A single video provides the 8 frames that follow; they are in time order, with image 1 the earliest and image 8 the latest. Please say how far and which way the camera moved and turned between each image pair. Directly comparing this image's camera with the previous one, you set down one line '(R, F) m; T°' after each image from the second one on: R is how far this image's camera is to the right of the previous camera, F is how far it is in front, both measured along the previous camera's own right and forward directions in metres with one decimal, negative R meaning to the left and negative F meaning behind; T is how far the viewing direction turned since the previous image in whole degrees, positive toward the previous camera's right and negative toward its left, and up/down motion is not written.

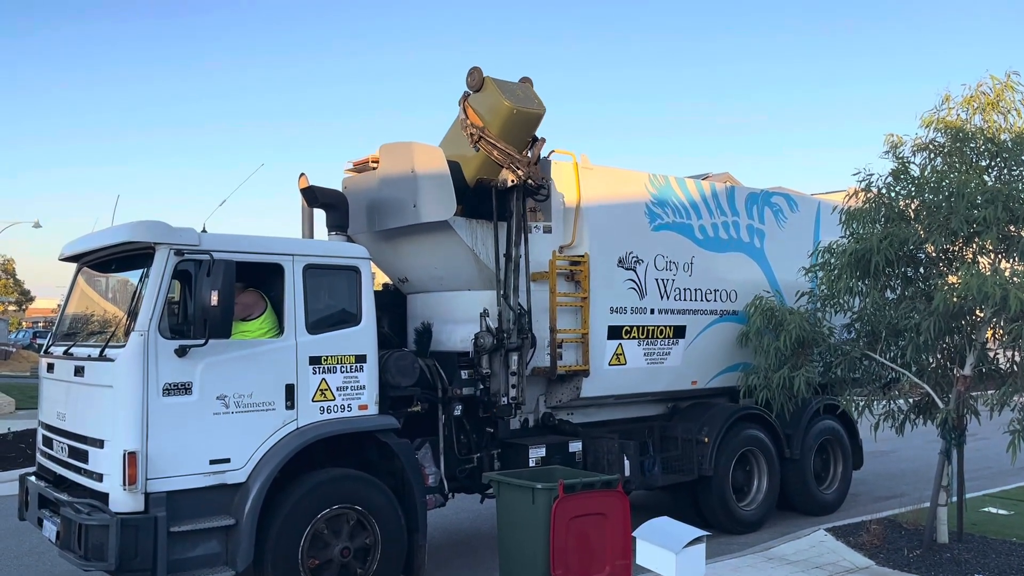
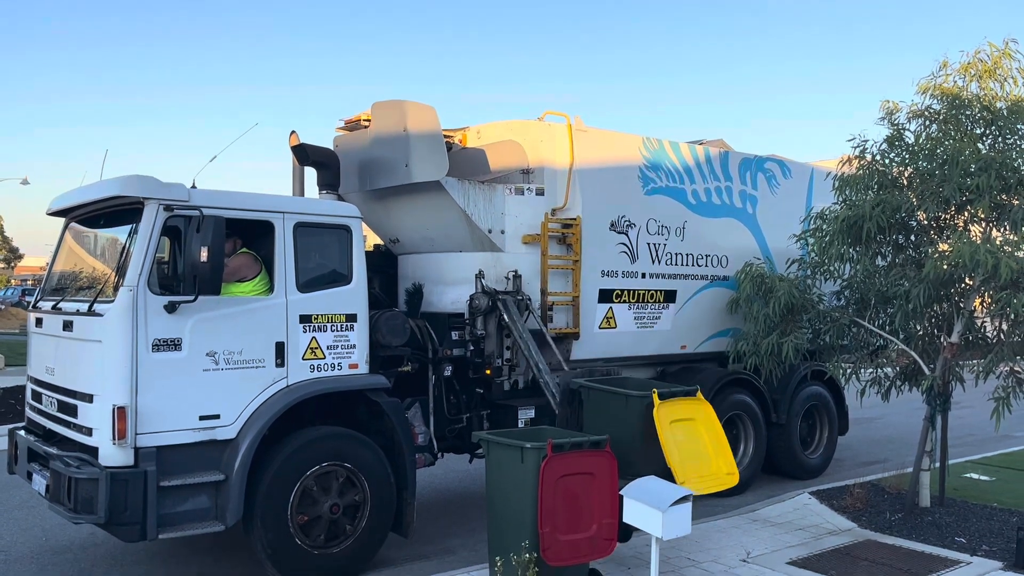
(0.0, 0.0) m; +1°
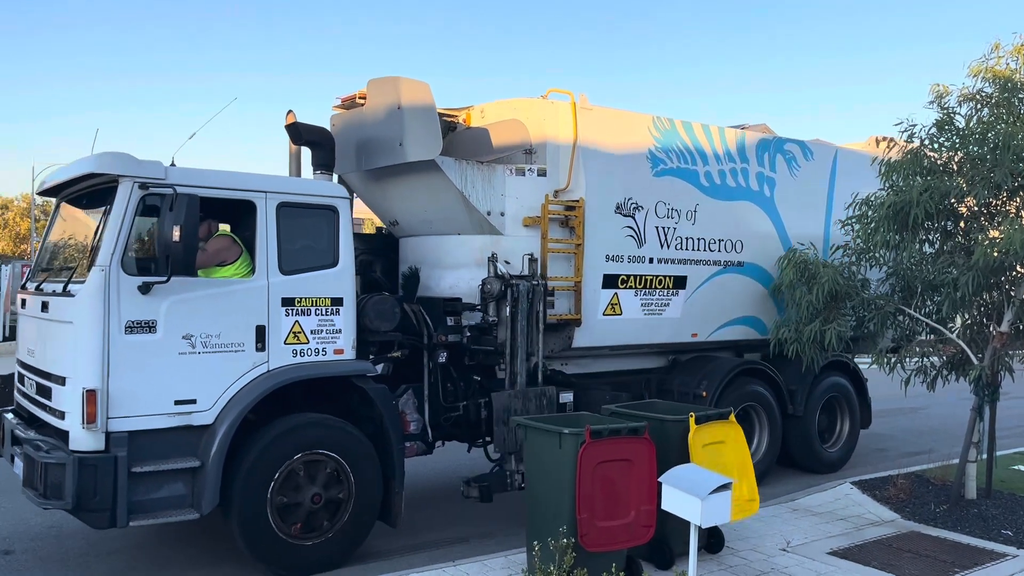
(+0.3, +0.2) m; -3°
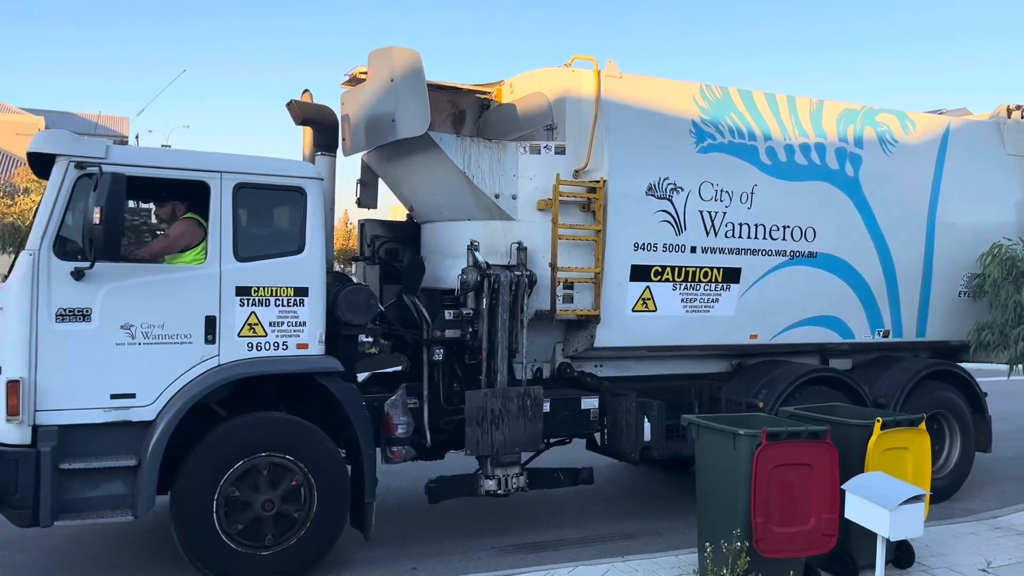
(+1.1, +0.8) m; -11°
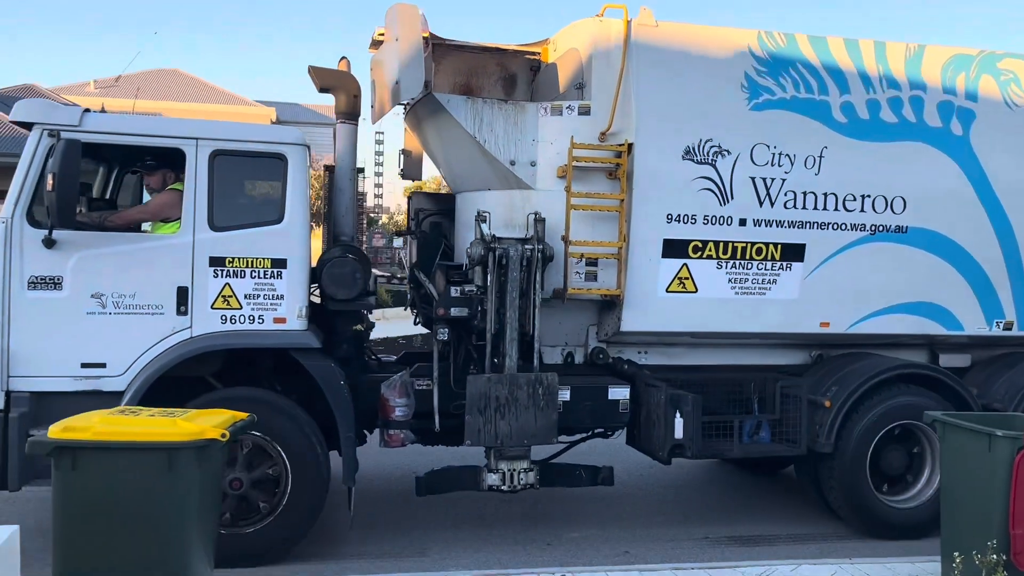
(+1.1, +0.7) m; -13°
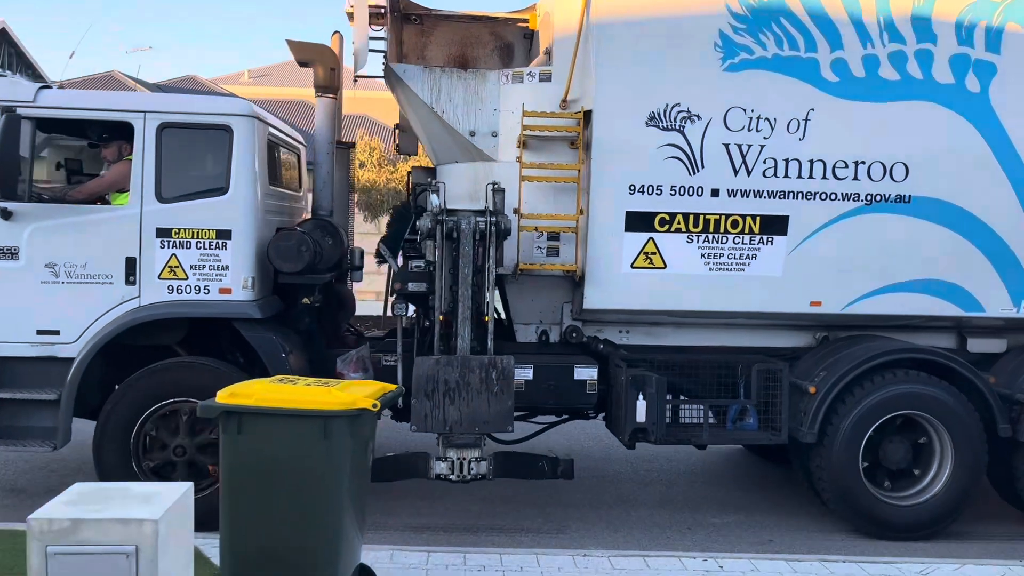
(+1.1, +0.3) m; -9°
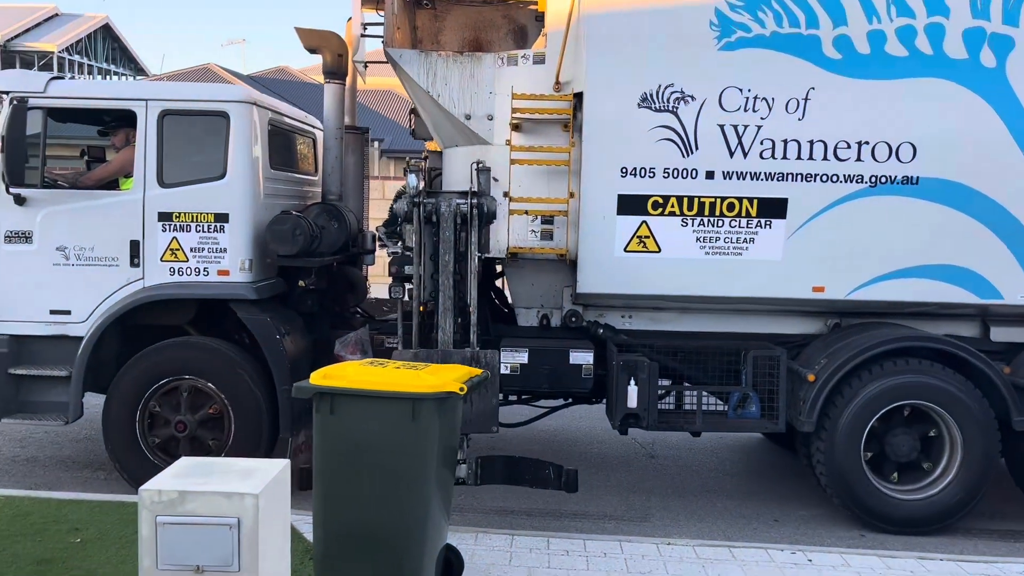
(+0.5, 0.0) m; -5°
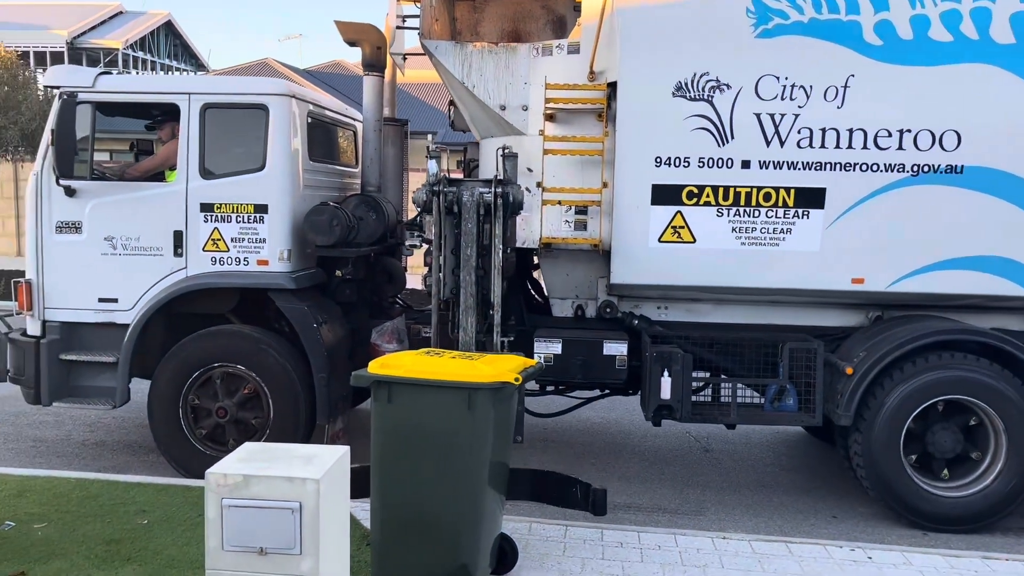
(+0.1, 0.0) m; -3°
